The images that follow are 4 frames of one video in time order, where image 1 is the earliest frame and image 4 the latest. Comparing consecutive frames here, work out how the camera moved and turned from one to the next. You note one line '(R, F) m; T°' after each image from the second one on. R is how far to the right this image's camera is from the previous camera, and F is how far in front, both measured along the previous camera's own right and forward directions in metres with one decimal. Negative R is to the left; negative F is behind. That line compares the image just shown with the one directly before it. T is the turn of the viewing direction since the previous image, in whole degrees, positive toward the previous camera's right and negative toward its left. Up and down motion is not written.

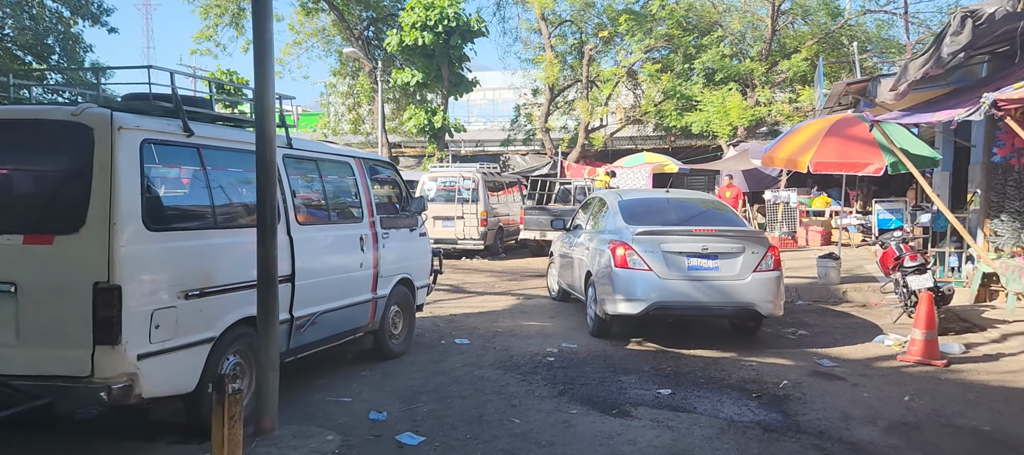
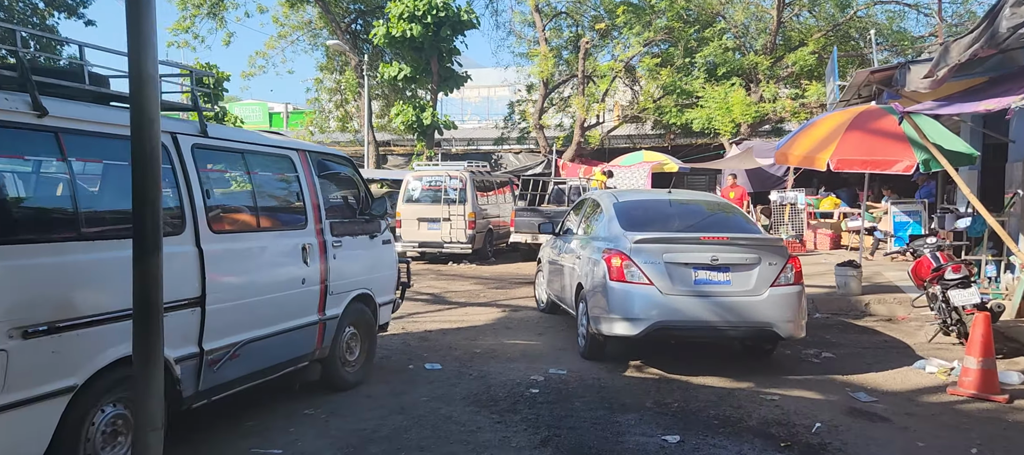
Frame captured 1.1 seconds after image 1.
(+0.2, +1.1) m; 0°
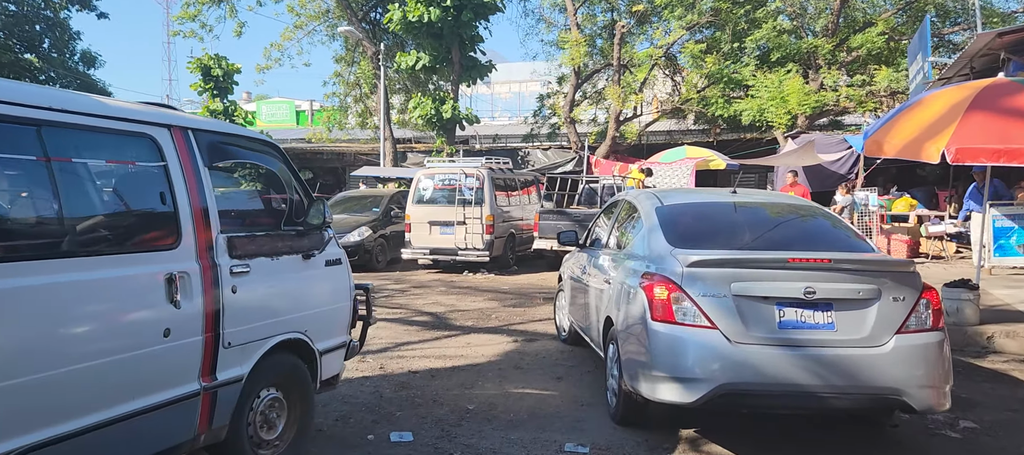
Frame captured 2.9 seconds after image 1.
(+0.2, +2.0) m; -3°
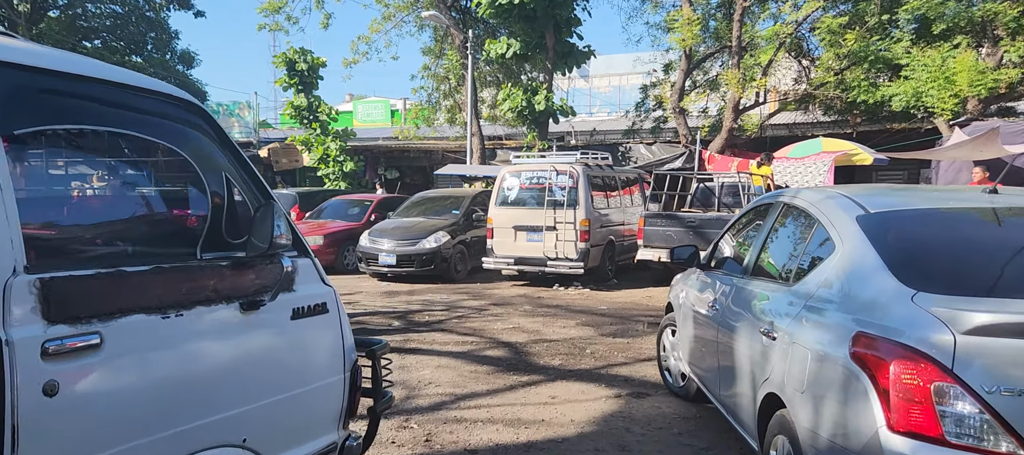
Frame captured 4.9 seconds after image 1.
(0.0, +2.1) m; -7°
